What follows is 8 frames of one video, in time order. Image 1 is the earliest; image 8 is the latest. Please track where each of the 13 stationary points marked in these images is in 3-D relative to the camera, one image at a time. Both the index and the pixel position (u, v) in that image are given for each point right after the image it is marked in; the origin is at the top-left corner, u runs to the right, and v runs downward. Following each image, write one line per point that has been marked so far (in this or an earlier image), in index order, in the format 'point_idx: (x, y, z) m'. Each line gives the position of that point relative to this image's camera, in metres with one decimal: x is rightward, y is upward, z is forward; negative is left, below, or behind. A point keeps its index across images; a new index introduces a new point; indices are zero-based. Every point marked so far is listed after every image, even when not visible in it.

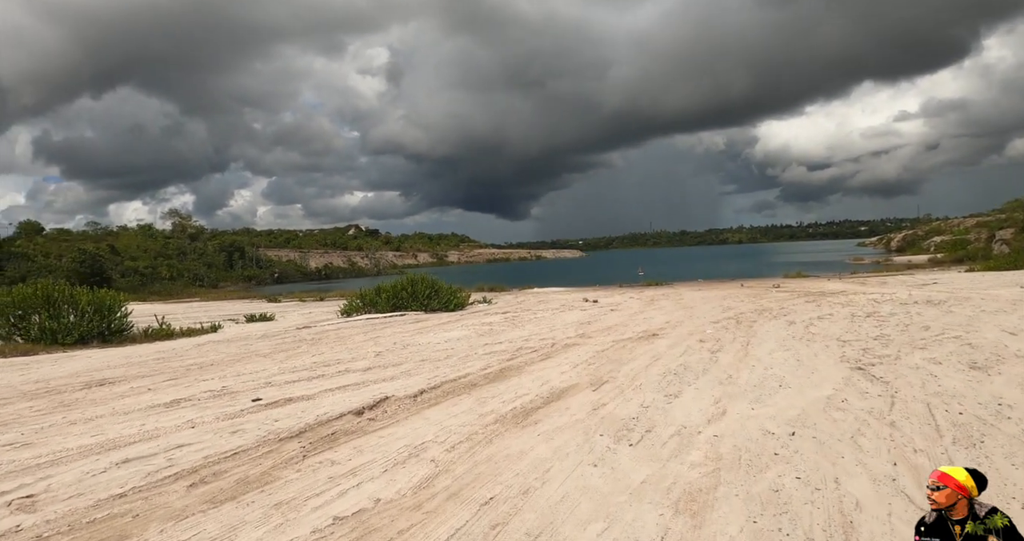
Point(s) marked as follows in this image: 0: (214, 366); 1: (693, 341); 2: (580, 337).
0: (-6.0, -1.9, +12.3) m
1: (+3.7, -1.4, +12.3) m
2: (+1.6, -1.5, +14.1) m
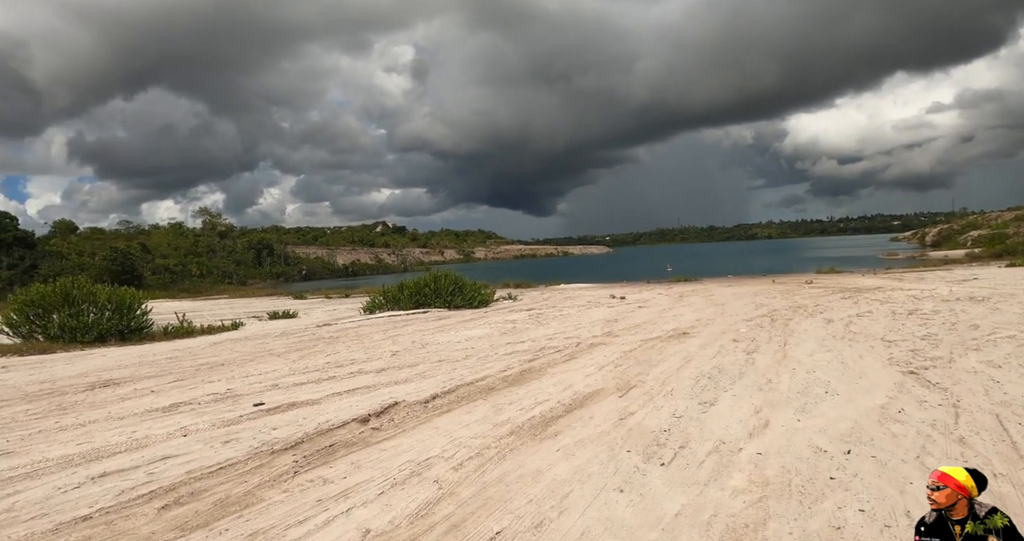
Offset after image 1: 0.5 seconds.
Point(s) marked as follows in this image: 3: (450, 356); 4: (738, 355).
0: (-5.6, -1.9, +11.9) m
1: (+4.1, -1.3, +11.5) m
2: (+2.1, -1.4, +13.4) m
3: (-1.2, -1.6, +11.7) m
4: (+3.6, -1.3, +9.6) m
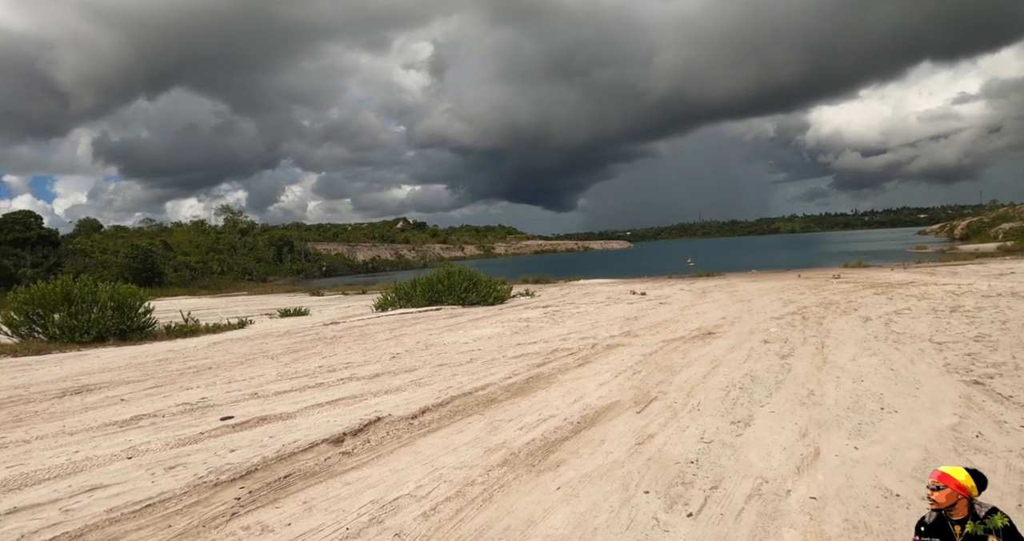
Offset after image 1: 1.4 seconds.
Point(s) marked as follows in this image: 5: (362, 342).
0: (-5.5, -1.8, +11.1) m
1: (+4.2, -1.2, +10.4) m
2: (+2.3, -1.3, +12.3) m
3: (-1.1, -1.6, +10.7) m
4: (+3.7, -1.3, +8.5) m
5: (-3.6, -1.7, +14.4) m
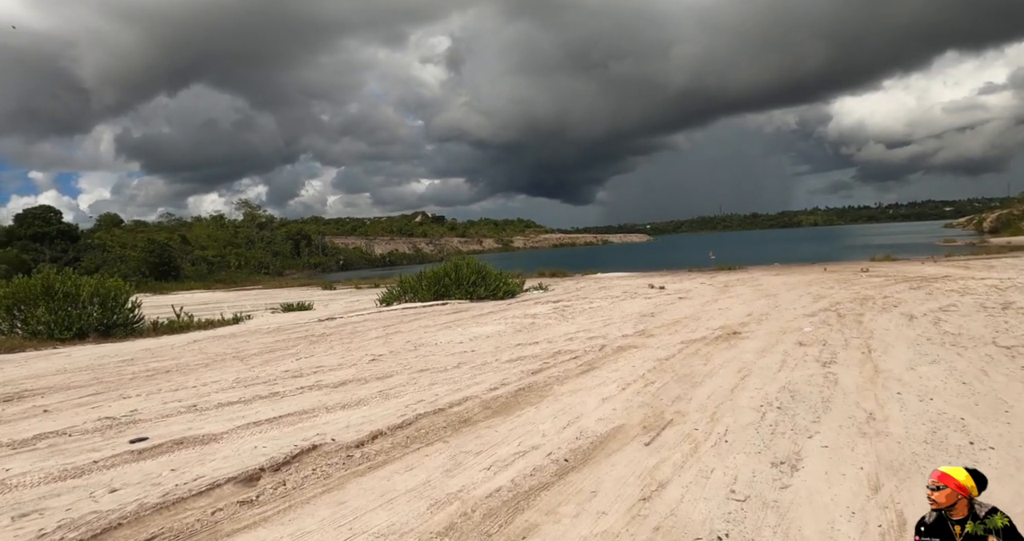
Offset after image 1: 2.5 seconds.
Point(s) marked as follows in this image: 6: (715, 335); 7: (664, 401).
0: (-5.6, -1.7, +9.9) m
1: (+4.1, -1.1, +8.9) m
2: (+2.2, -1.2, +10.9) m
3: (-1.2, -1.4, +9.4) m
4: (+3.5, -1.1, +7.1) m
5: (-3.6, -1.5, +13.2) m
6: (+3.5, -1.1, +10.5) m
7: (+1.5, -1.3, +5.9) m
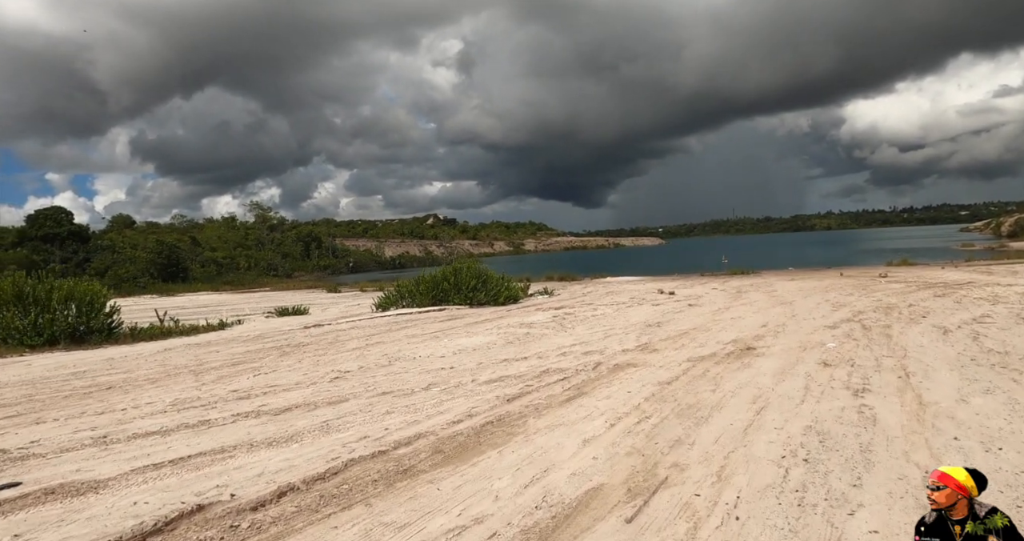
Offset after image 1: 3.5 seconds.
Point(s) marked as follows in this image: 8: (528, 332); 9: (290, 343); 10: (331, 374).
0: (-5.8, -1.7, +8.9) m
1: (+3.8, -1.2, +7.7) m
2: (+2.0, -1.3, +9.7) m
3: (-1.4, -1.5, +8.3) m
4: (+3.2, -1.3, +5.8) m
5: (-3.8, -1.6, +12.1) m
6: (+3.3, -1.2, +9.3) m
7: (+1.1, -1.3, +4.7) m
8: (+0.3, -1.4, +13.4) m
9: (-5.2, -1.7, +14.3) m
10: (-2.8, -1.6, +9.3) m
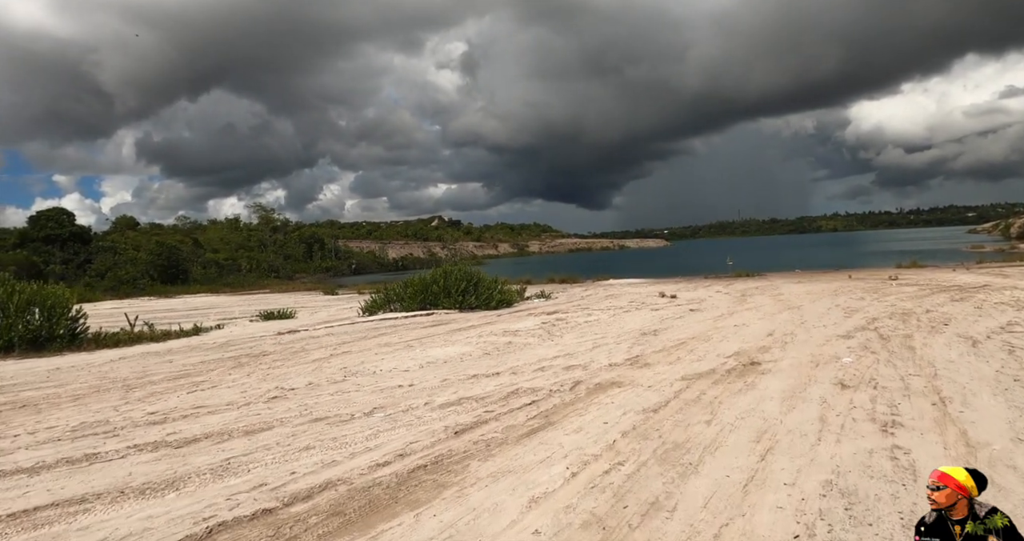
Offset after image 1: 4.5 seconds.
0: (-6.3, -1.8, +7.7) m
1: (+3.4, -1.3, +6.5) m
2: (+1.6, -1.3, +8.5) m
3: (-1.9, -1.6, +7.1) m
4: (+2.7, -1.3, +4.6) m
5: (-4.2, -1.7, +10.9) m
6: (+2.8, -1.3, +8.1) m
7: (+0.7, -1.4, +3.5) m
8: (0.0, -1.4, +12.2) m
9: (-5.6, -1.7, +13.1) m
10: (-3.2, -1.6, +8.1) m
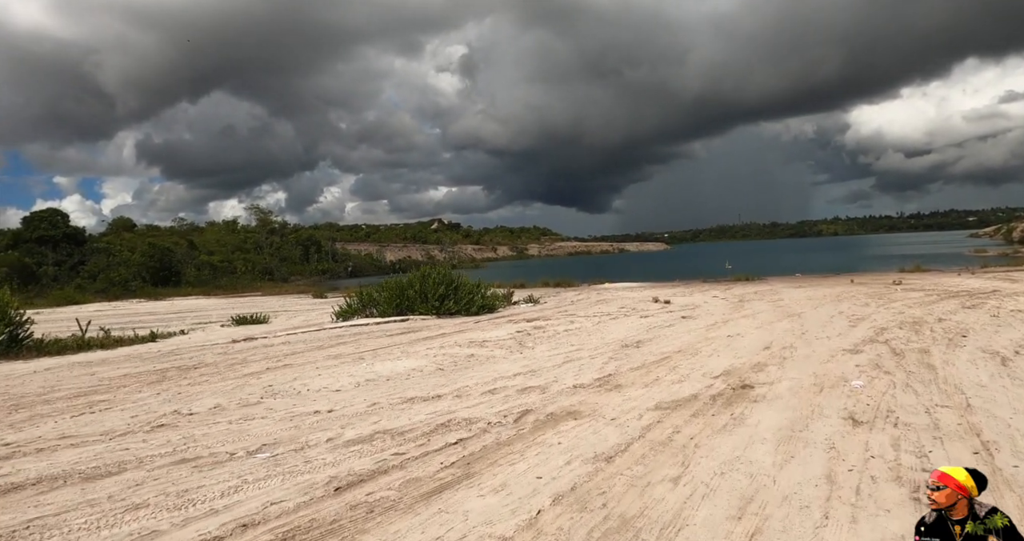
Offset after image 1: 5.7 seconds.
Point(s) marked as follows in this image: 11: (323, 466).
0: (-6.9, -1.8, +6.4) m
1: (+2.7, -1.3, +5.1) m
2: (+0.9, -1.4, +7.1) m
3: (-2.5, -1.6, +5.7) m
4: (+2.1, -1.3, +3.2) m
5: (-4.8, -1.7, +9.5) m
6: (+2.2, -1.3, +6.7) m
7: (0.0, -1.4, +2.1) m
8: (-0.7, -1.5, +10.8) m
9: (-6.2, -1.8, +11.8) m
10: (-3.8, -1.6, +6.7) m
11: (-1.3, -1.5, +4.5) m
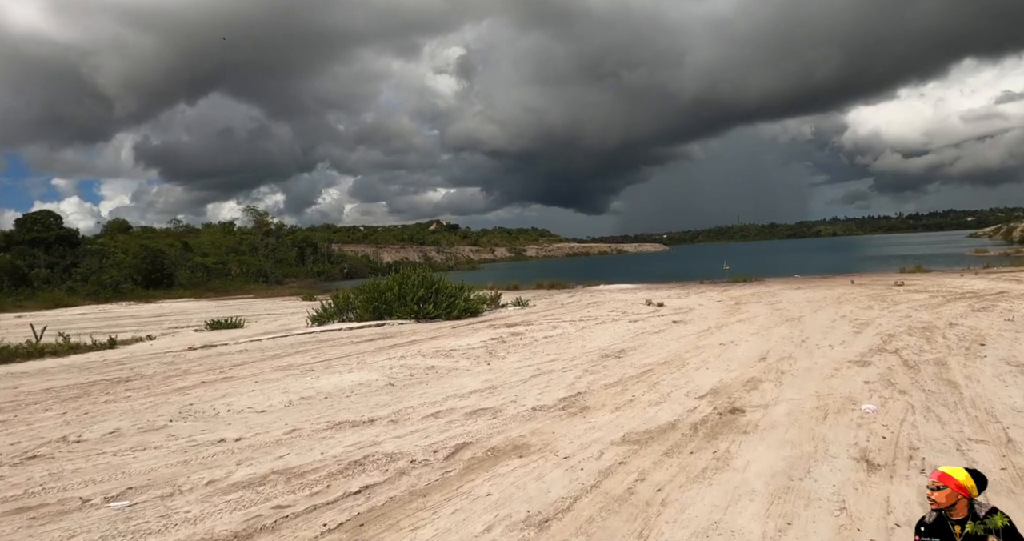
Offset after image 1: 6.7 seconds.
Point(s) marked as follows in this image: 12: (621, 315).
0: (-7.5, -1.8, +5.2) m
1: (+2.2, -1.3, +3.9) m
2: (+0.4, -1.4, +6.0) m
3: (-3.1, -1.6, +4.6) m
4: (+1.5, -1.3, +2.1) m
5: (-5.3, -1.7, +8.4) m
6: (+1.6, -1.3, +5.6) m
7: (-0.5, -1.4, +1.0) m
8: (-1.2, -1.5, +9.7) m
9: (-6.8, -1.8, +10.6) m
10: (-4.4, -1.7, +5.6) m
11: (-1.9, -1.5, +3.4) m
12: (+3.3, -1.4, +19.1) m
